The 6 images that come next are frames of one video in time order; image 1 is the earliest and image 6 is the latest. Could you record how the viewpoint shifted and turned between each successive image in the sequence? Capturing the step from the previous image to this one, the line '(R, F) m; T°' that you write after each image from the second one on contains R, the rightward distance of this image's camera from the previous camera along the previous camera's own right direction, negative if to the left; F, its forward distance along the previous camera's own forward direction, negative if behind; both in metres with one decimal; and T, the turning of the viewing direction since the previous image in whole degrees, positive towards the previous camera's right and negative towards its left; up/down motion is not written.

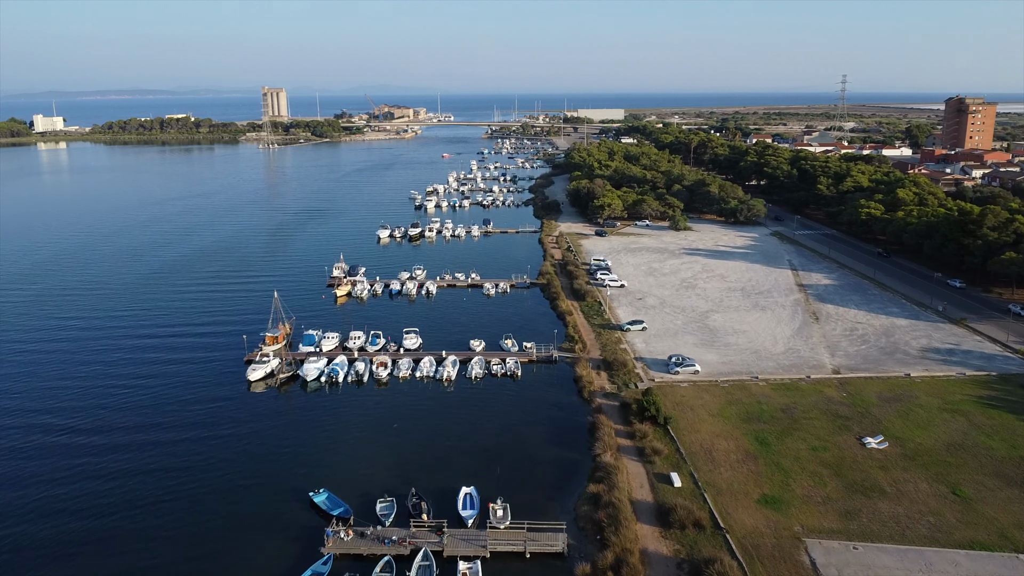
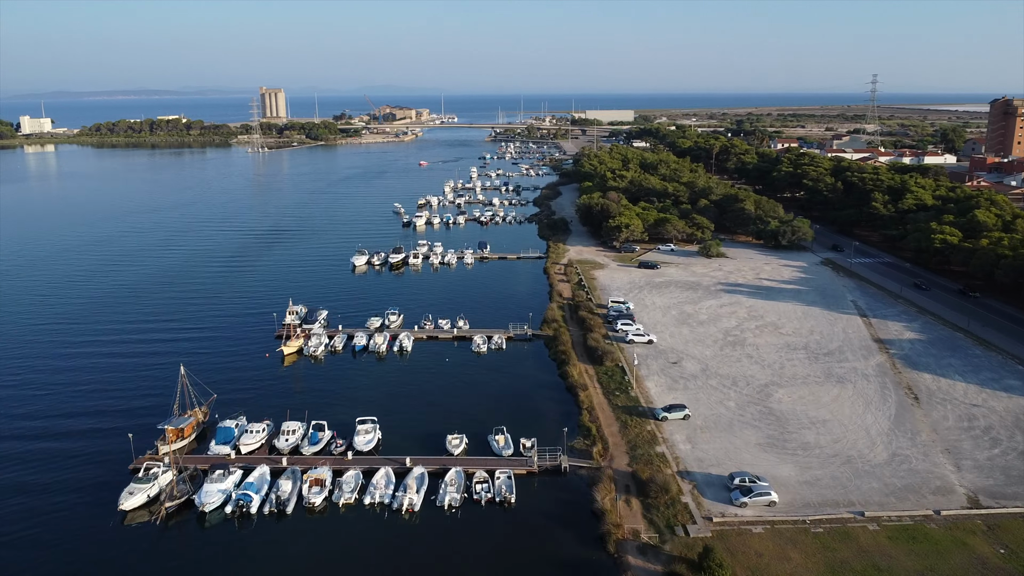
(+0.4, +9.8) m; 0°
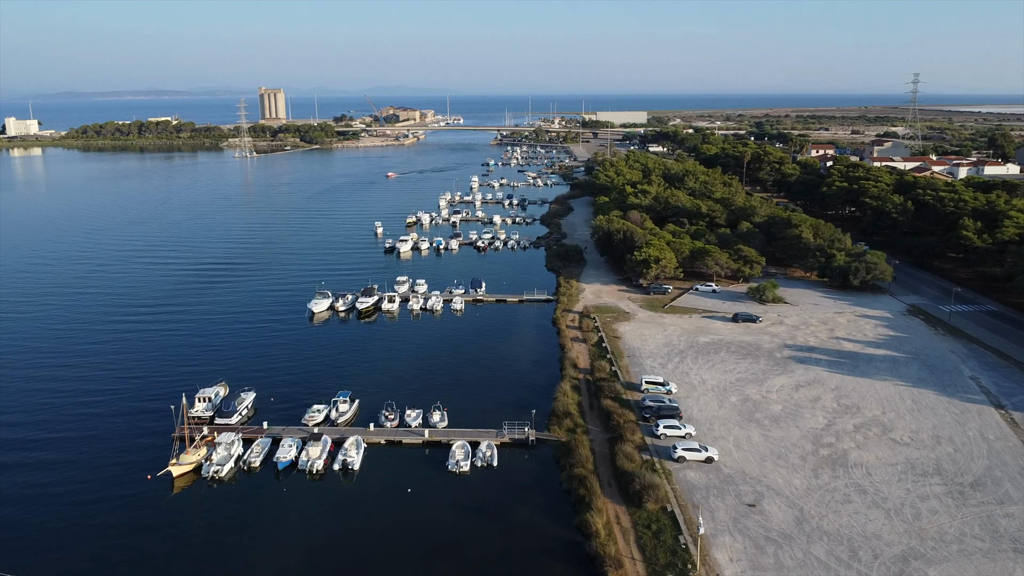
(+0.4, +10.9) m; -1°
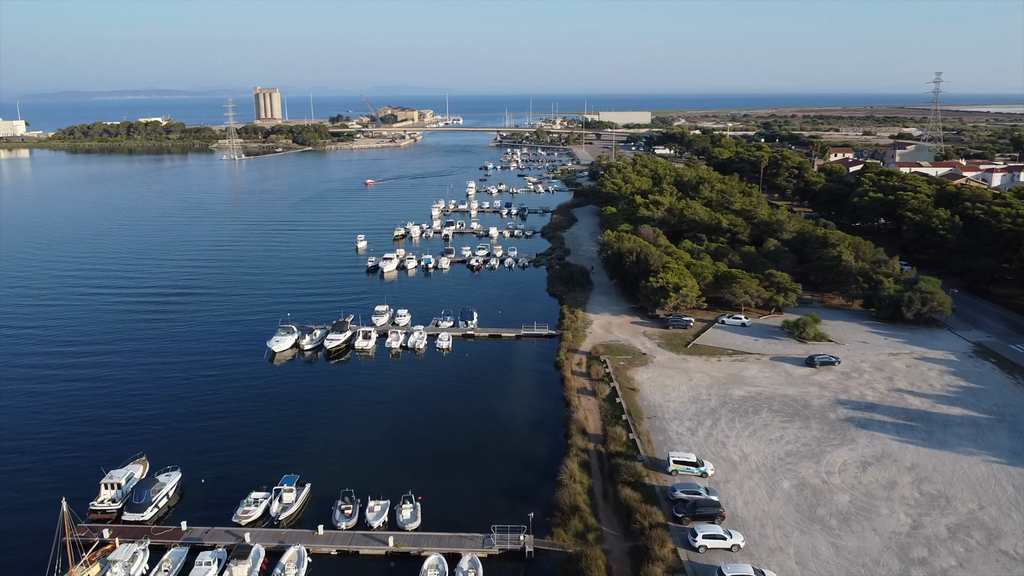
(+0.2, +6.1) m; 0°
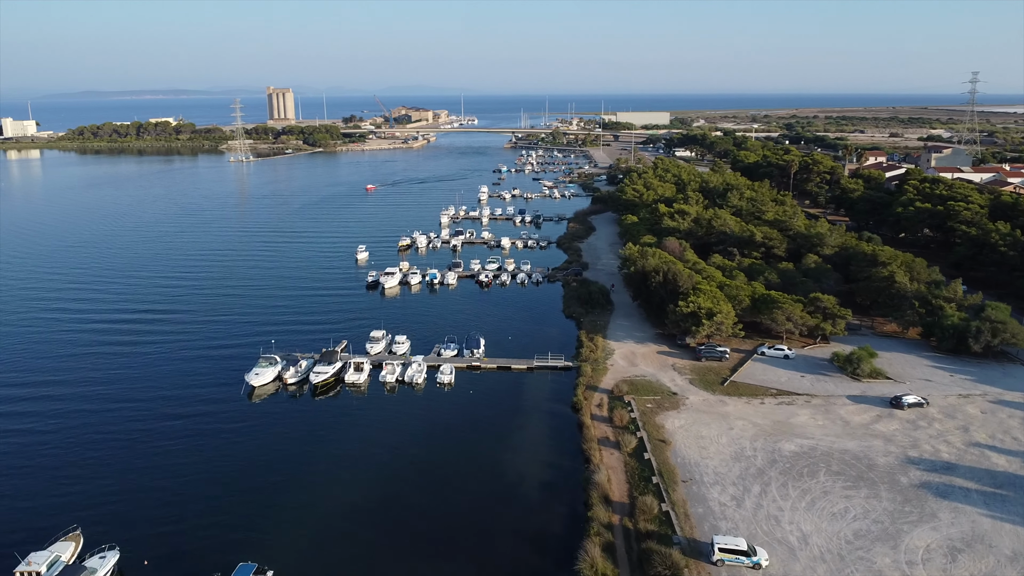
(+0.1, +4.3) m; -1°
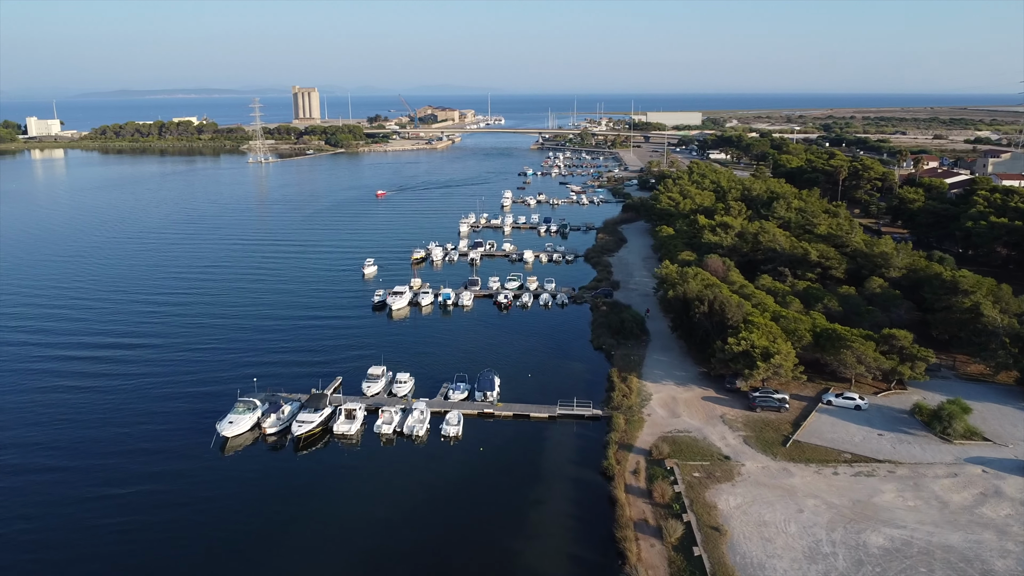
(+0.2, +4.9) m; -2°
